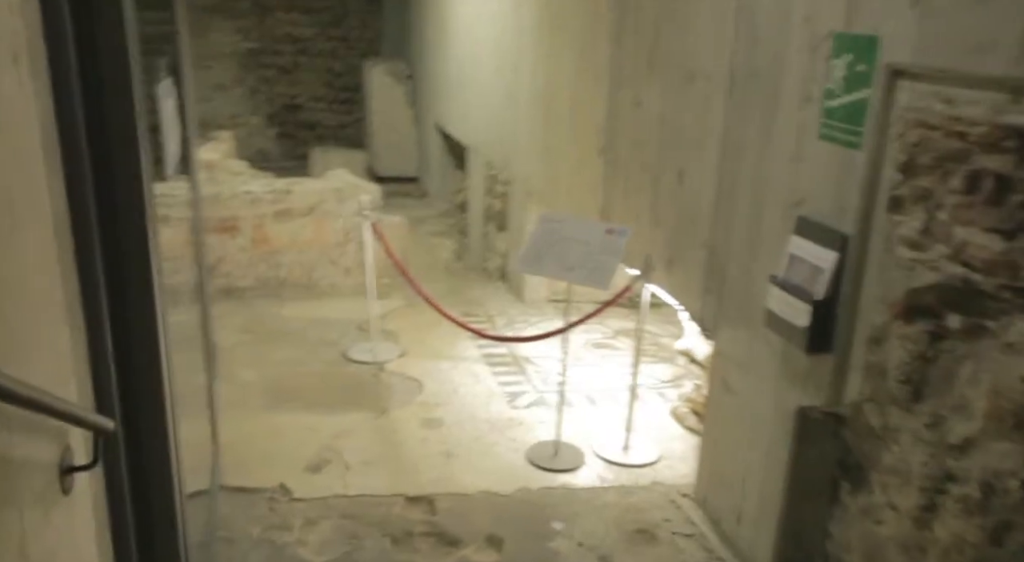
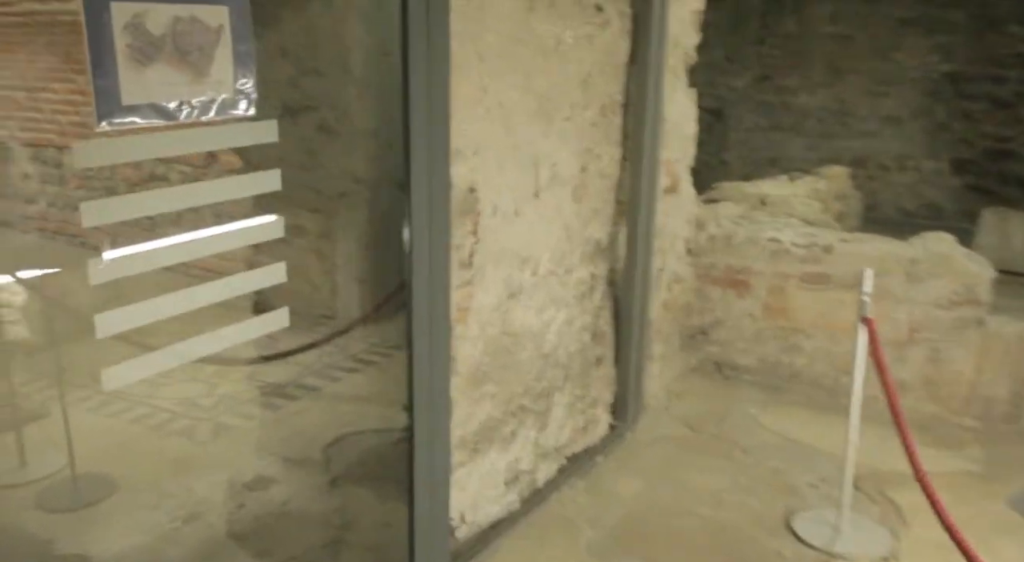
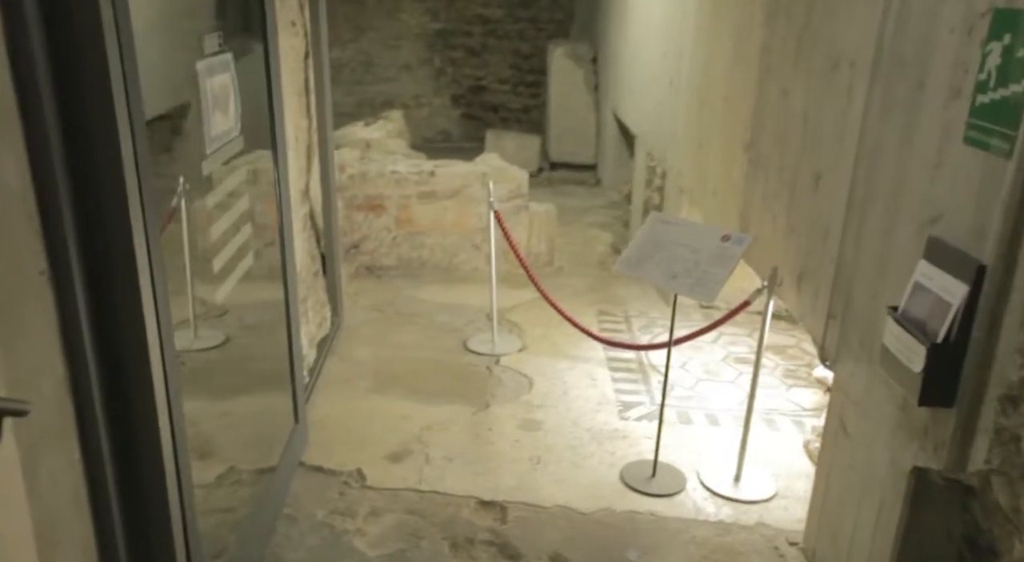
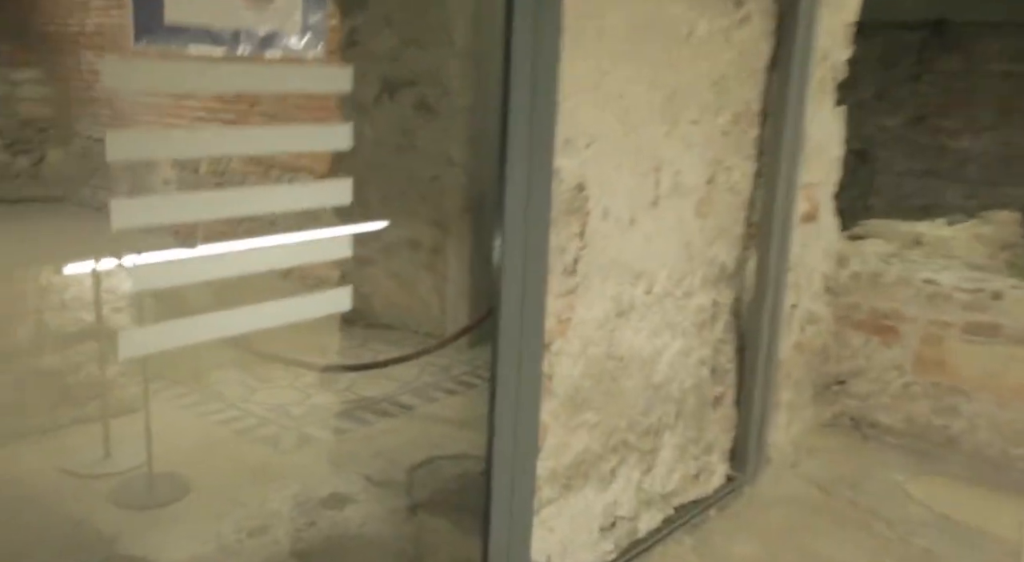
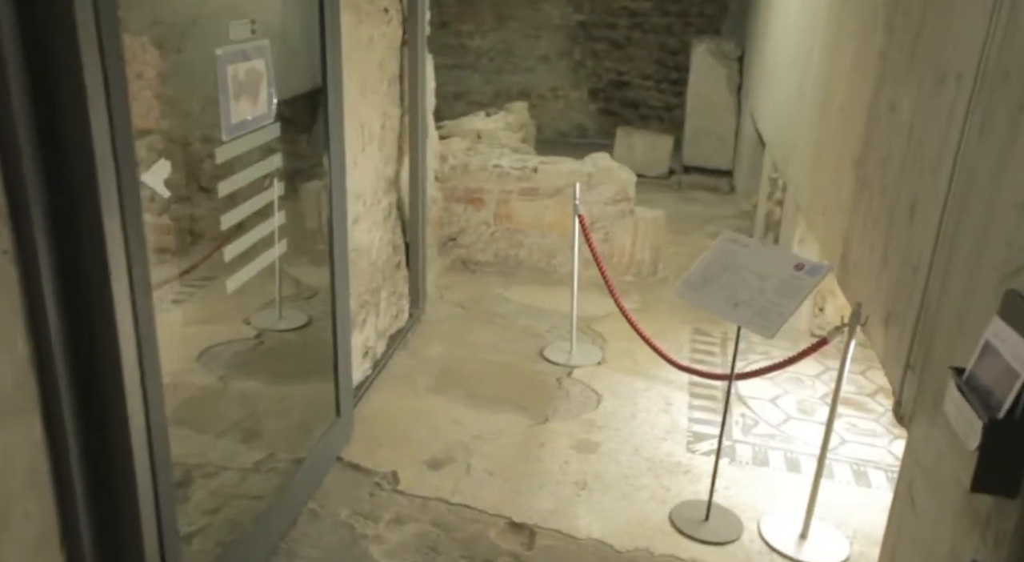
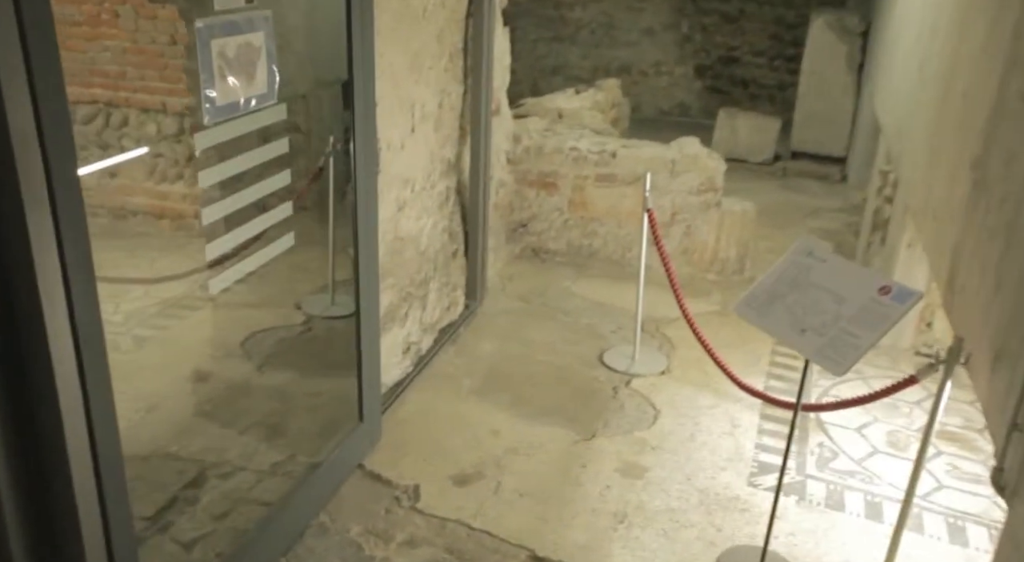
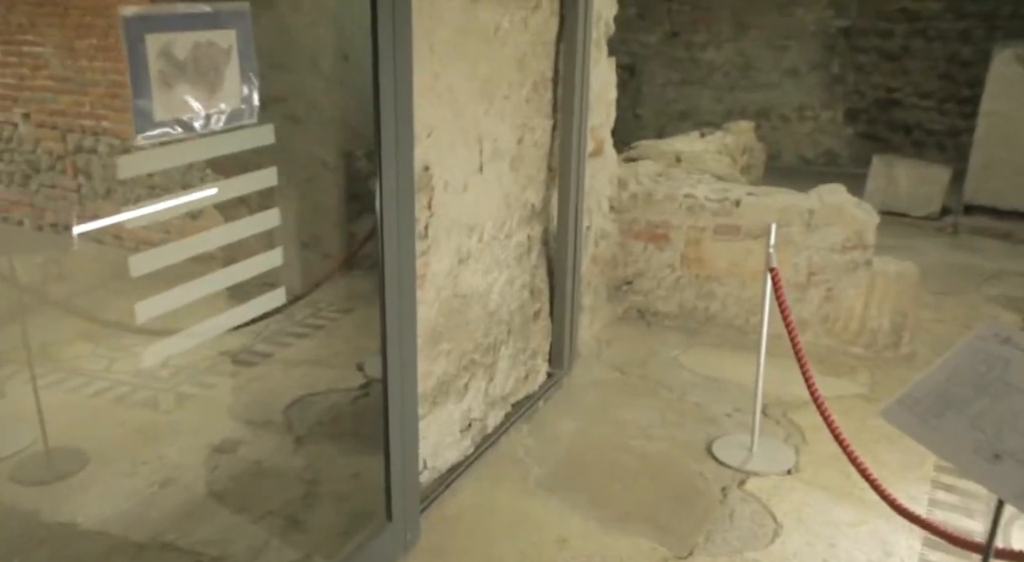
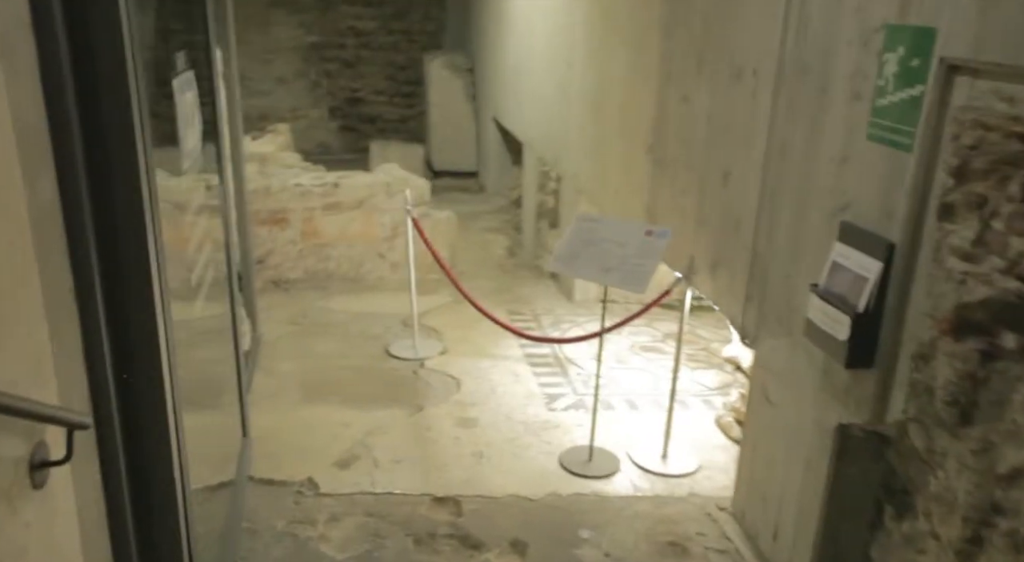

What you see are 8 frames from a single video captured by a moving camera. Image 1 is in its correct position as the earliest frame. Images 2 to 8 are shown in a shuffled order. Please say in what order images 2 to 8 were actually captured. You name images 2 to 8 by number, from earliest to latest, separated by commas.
8, 3, 5, 6, 7, 2, 4
